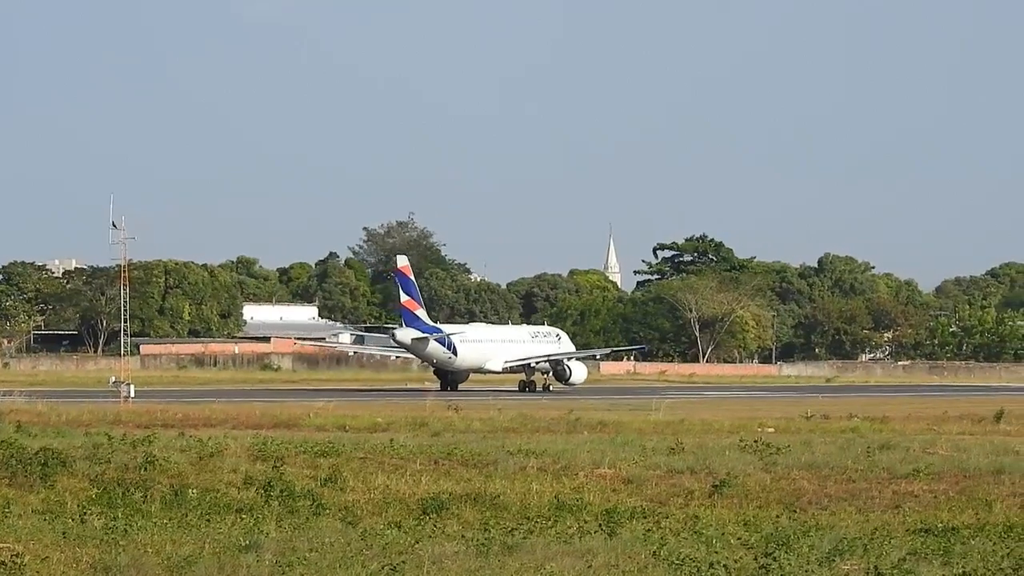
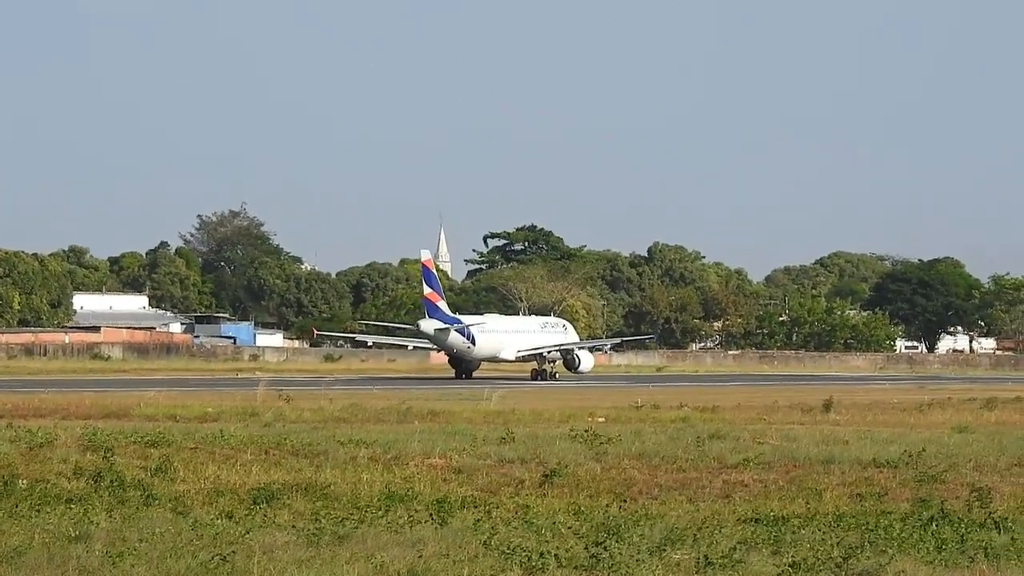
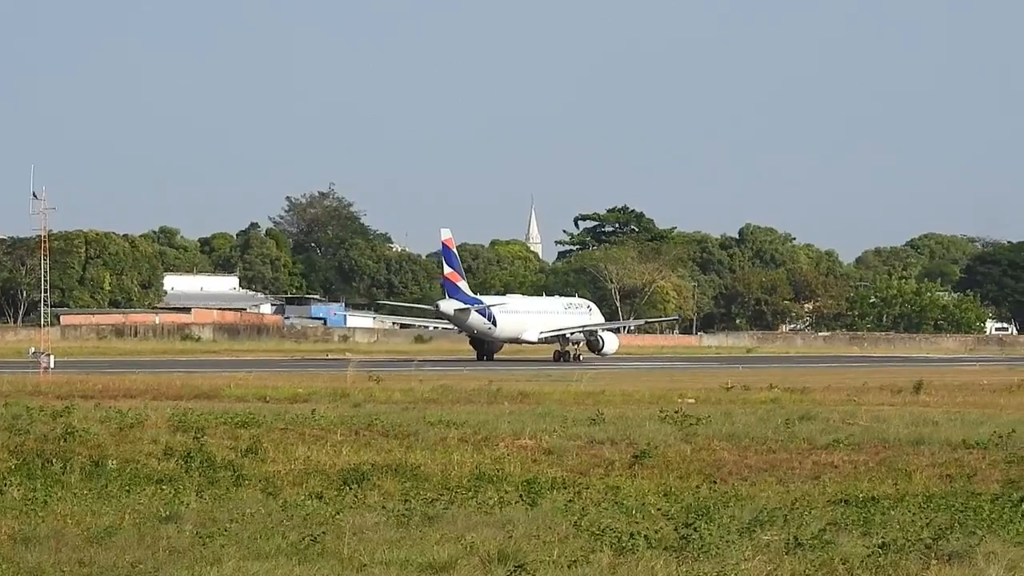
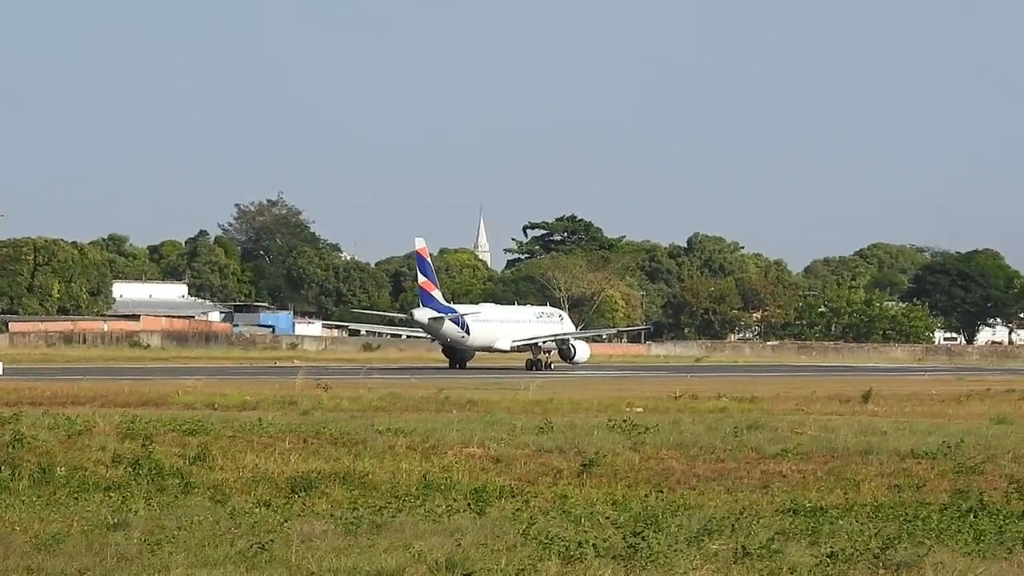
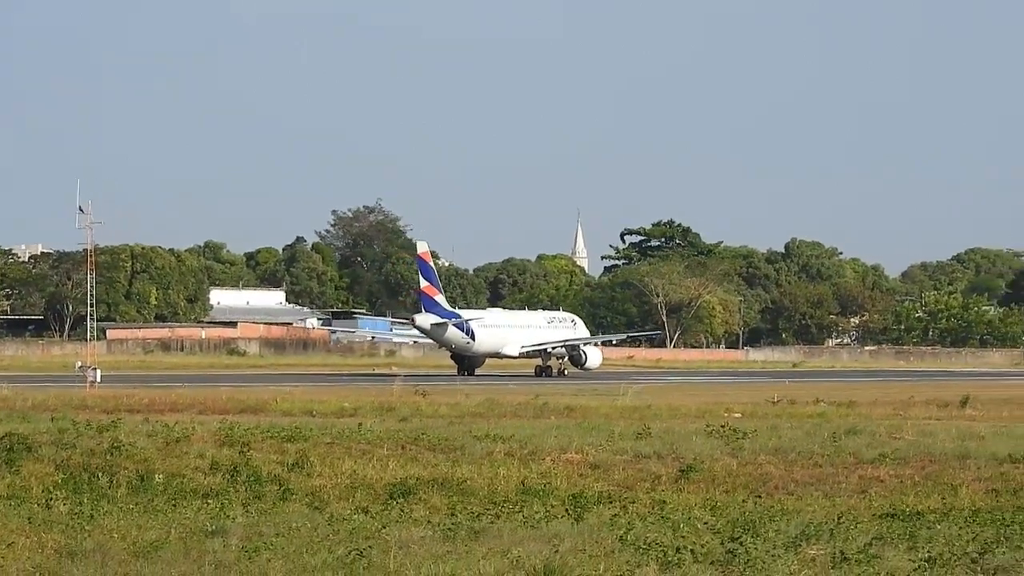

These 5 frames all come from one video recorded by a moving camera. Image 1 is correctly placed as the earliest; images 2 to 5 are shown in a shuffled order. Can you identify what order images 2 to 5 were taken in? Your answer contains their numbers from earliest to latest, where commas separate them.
5, 3, 4, 2
